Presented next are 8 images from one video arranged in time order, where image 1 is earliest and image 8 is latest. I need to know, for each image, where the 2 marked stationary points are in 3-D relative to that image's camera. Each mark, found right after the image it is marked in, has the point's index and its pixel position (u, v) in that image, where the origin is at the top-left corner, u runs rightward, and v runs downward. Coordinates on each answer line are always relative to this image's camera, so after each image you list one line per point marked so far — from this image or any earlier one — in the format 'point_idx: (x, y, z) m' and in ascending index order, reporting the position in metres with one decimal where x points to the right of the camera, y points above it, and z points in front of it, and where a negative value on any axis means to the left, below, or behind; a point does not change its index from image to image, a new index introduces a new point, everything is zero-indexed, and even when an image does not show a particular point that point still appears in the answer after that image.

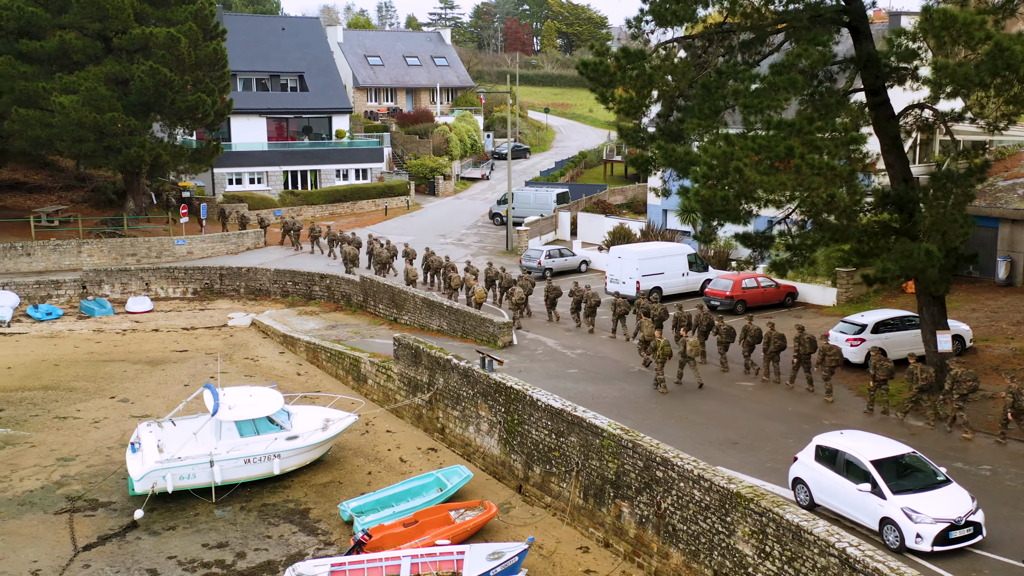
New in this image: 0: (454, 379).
0: (-1.3, -2.0, +18.6) m
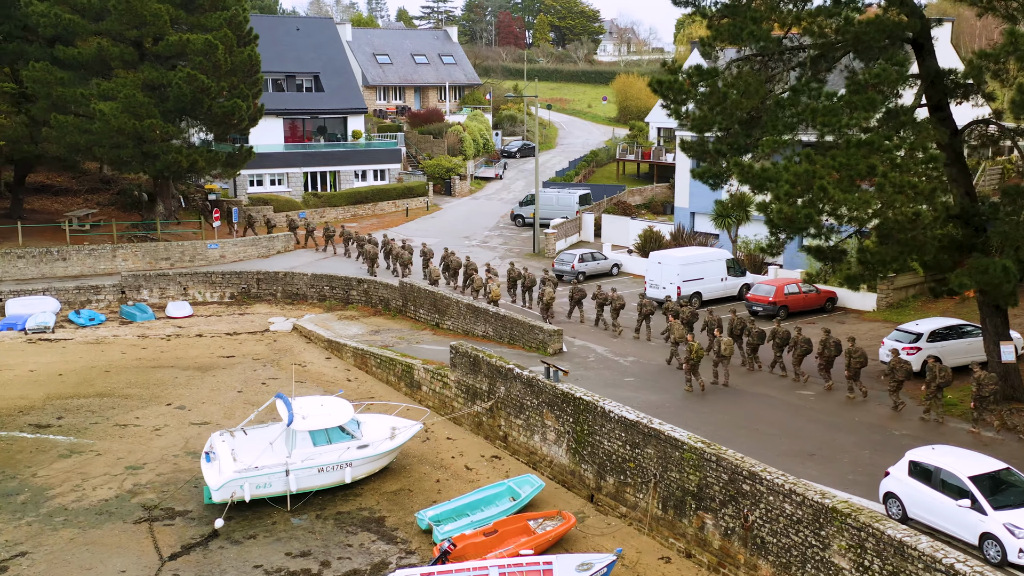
0: (+0.1, -2.3, +18.9) m
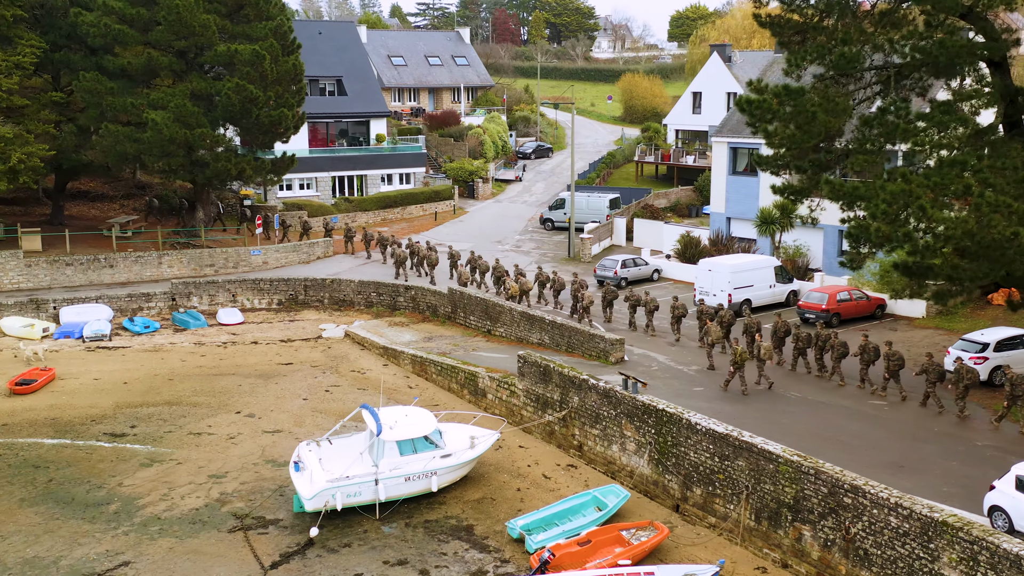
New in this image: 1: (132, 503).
0: (+1.8, -2.5, +19.3) m
1: (-8.3, -4.7, +18.8) m
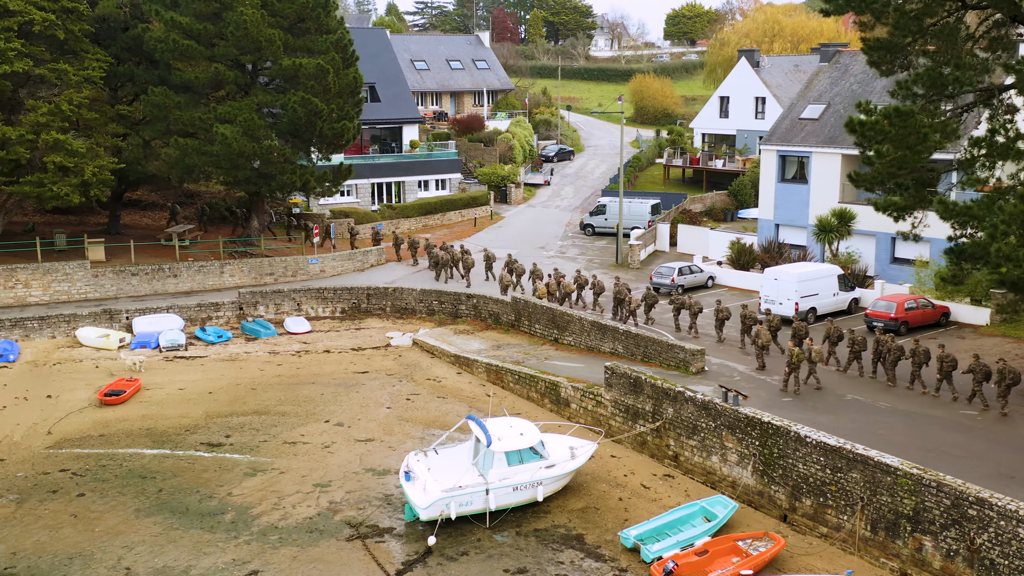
0: (+4.1, -2.9, +19.8) m
1: (-6.0, -5.1, +19.4) m
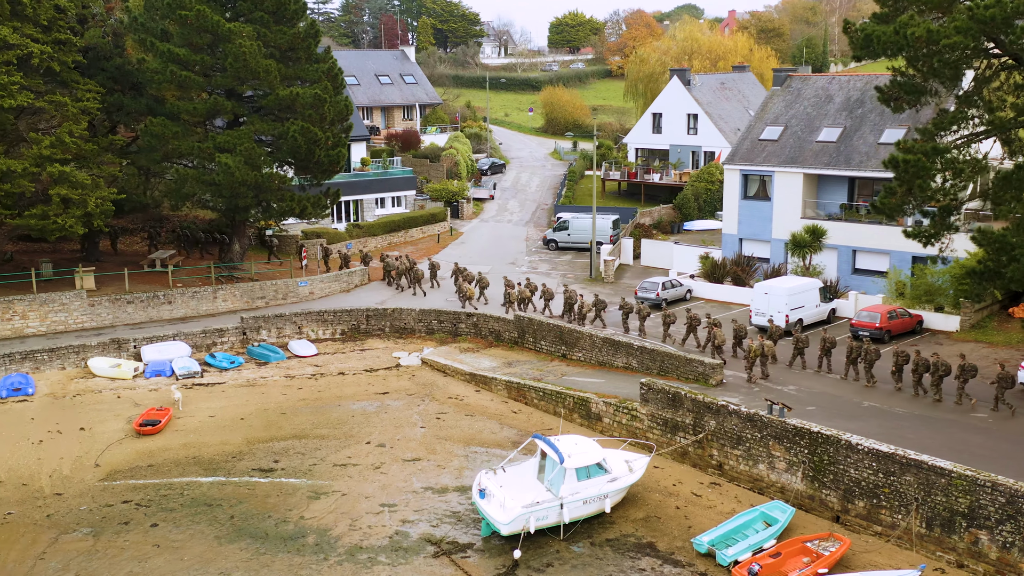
0: (+5.6, -3.4, +21.7) m
1: (-4.4, -5.8, +20.2) m
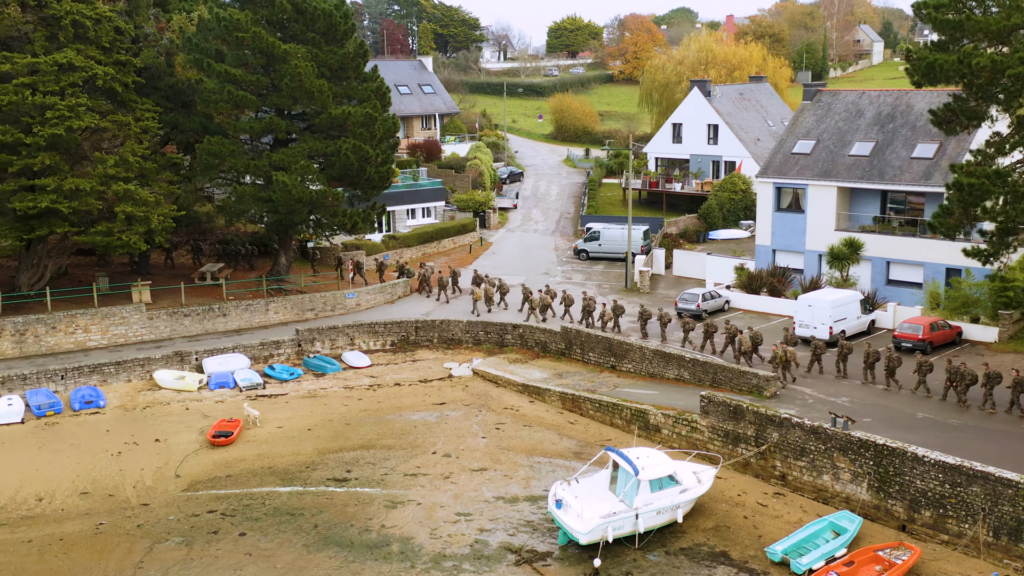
0: (+7.4, -3.8, +22.4) m
1: (-2.5, -6.2, +21.1) m
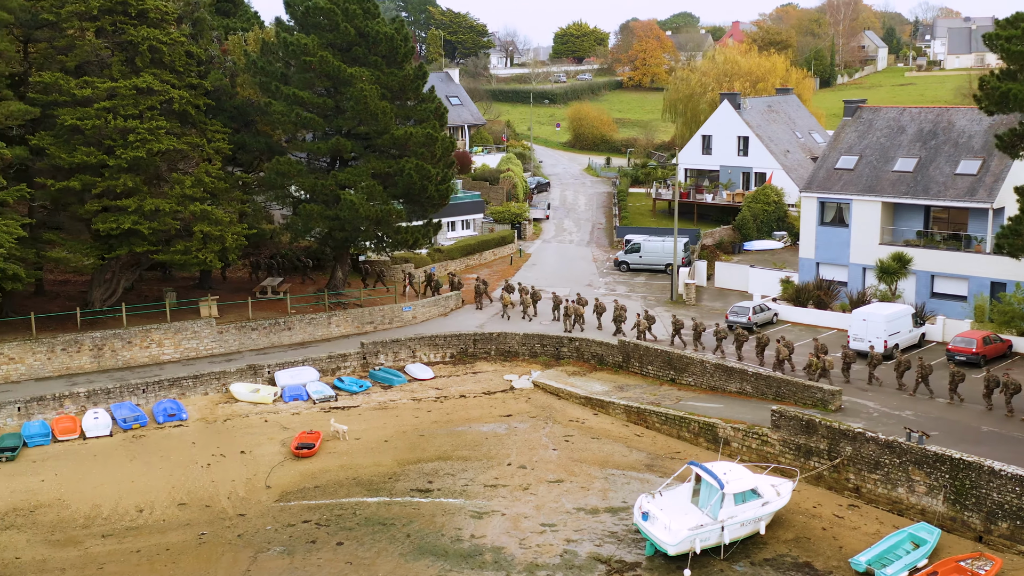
0: (+9.7, -4.3, +23.2) m
1: (-0.3, -6.7, +22.0) m
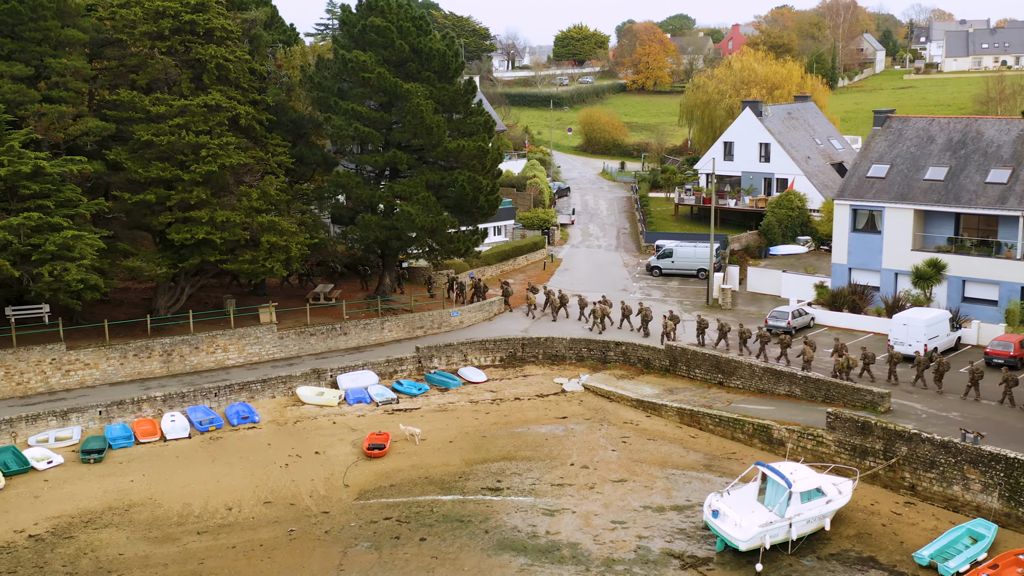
0: (+11.7, -4.5, +24.4) m
1: (+1.7, -7.0, +23.2) m
